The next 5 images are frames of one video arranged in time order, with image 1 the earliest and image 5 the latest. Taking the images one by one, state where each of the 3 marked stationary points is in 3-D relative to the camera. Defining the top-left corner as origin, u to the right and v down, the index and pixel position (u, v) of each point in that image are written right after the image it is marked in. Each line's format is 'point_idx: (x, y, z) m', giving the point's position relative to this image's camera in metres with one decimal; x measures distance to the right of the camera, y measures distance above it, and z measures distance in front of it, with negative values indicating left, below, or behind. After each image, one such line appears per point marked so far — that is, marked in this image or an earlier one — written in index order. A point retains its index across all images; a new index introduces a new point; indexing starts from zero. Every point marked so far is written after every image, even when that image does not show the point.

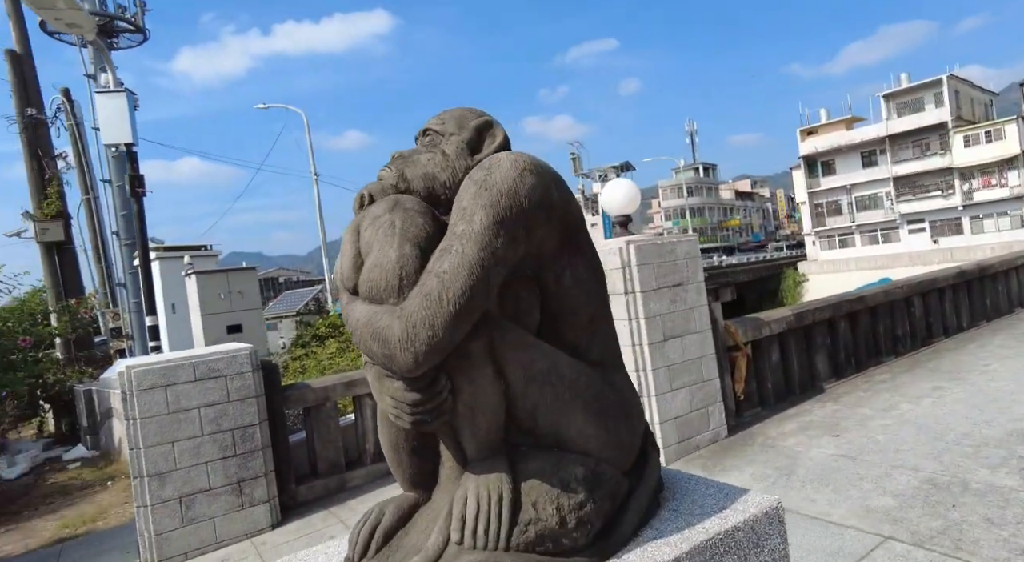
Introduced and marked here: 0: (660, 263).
0: (+1.0, +0.1, +4.5) m
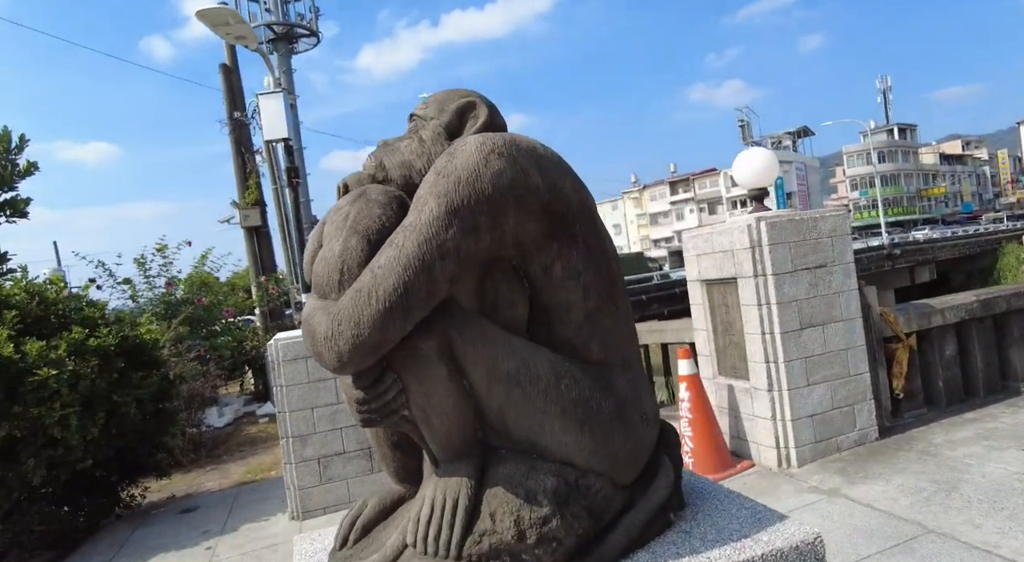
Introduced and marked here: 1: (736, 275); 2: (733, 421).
0: (+1.8, +0.2, +4.0) m
1: (+1.4, 0.0, +4.2) m
2: (+1.5, -0.9, +4.4) m
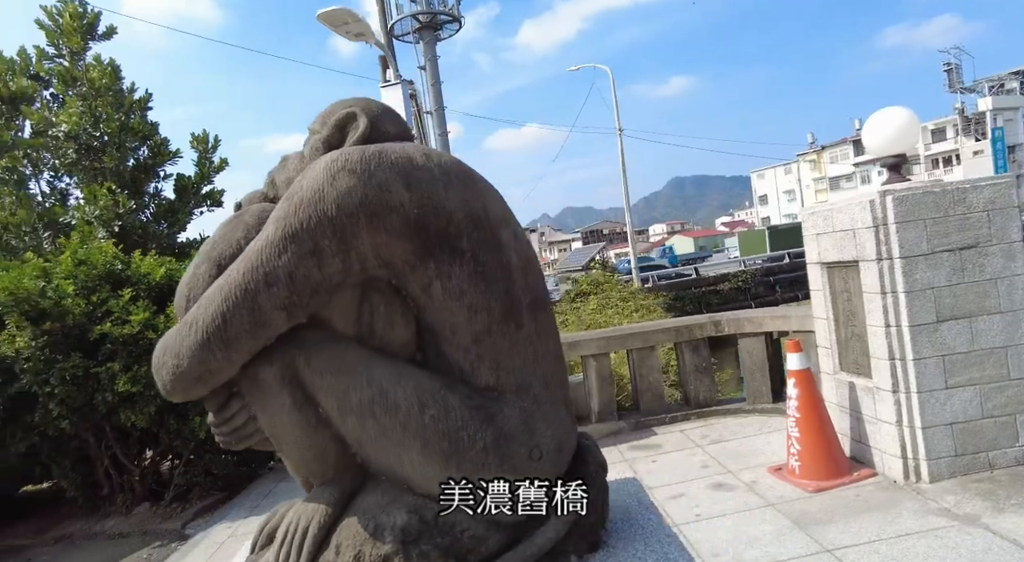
0: (+2.2, +0.3, +3.4) m
1: (+1.9, +0.1, +3.6) m
2: (+2.0, -0.8, +3.9) m
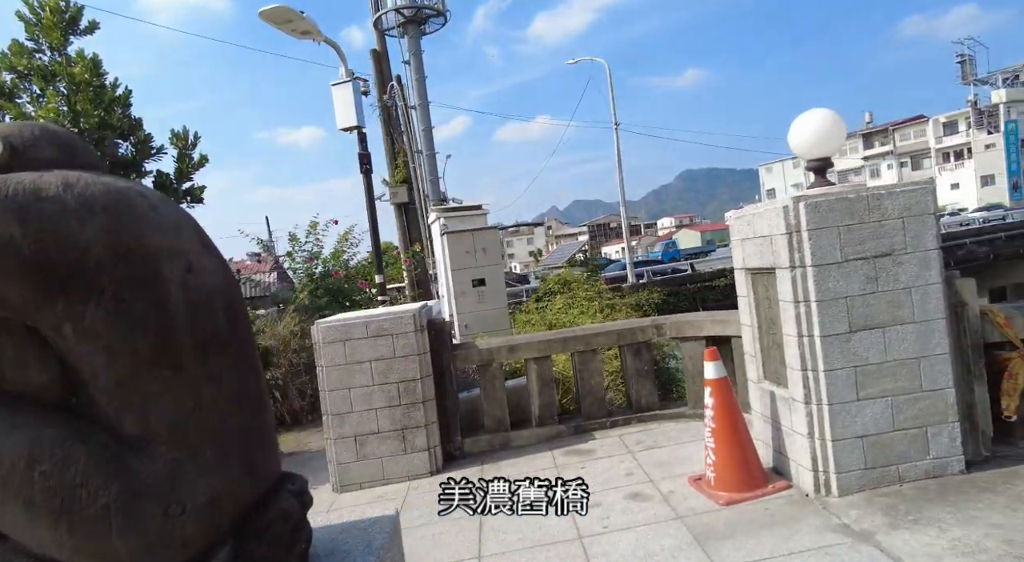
0: (+1.7, +0.3, +3.3) m
1: (+1.4, +0.1, +3.5) m
2: (+1.5, -0.9, +3.7) m
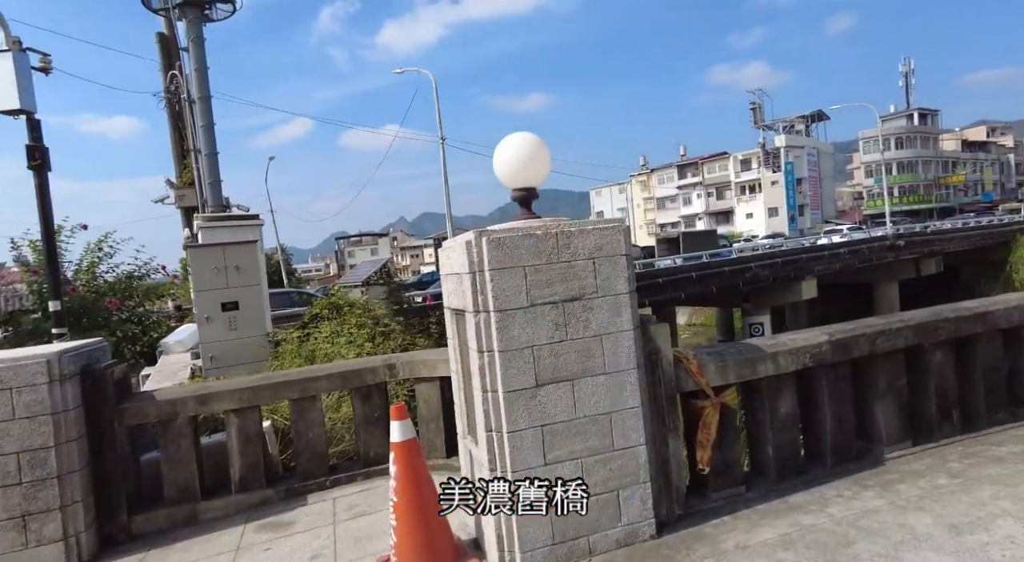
0: (+0.1, +0.1, +2.9) m
1: (-0.2, -0.1, +3.0) m
2: (-0.2, -1.1, +3.3) m
